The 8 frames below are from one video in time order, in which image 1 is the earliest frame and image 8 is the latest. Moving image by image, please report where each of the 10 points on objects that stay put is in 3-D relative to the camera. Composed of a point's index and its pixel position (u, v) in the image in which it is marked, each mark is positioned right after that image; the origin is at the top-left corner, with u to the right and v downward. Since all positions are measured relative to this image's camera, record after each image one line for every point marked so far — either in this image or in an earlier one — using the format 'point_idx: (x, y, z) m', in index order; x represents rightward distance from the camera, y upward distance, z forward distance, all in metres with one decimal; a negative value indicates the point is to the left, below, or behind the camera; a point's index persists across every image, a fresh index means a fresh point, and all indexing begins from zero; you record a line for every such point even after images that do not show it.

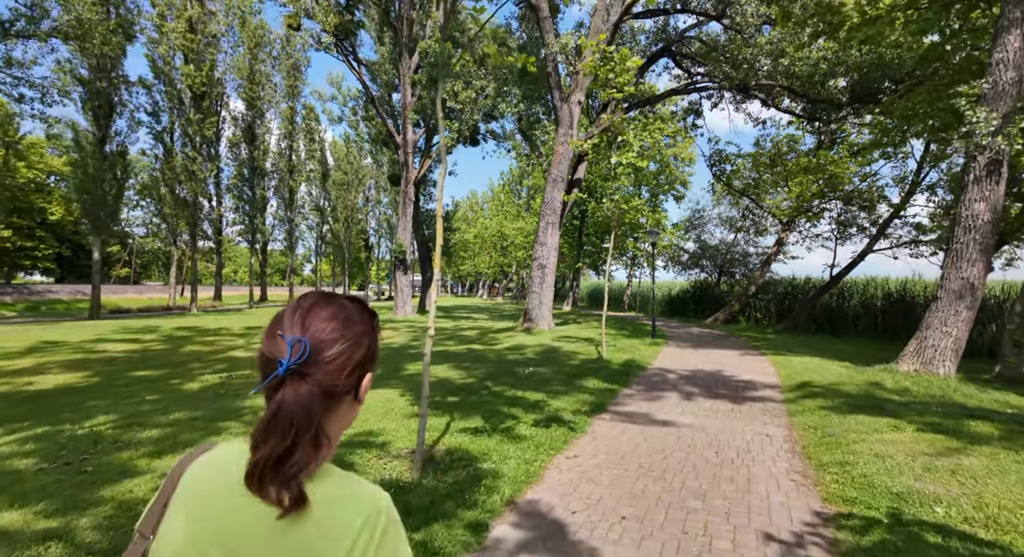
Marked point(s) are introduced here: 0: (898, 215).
0: (+14.4, +2.4, +18.0) m
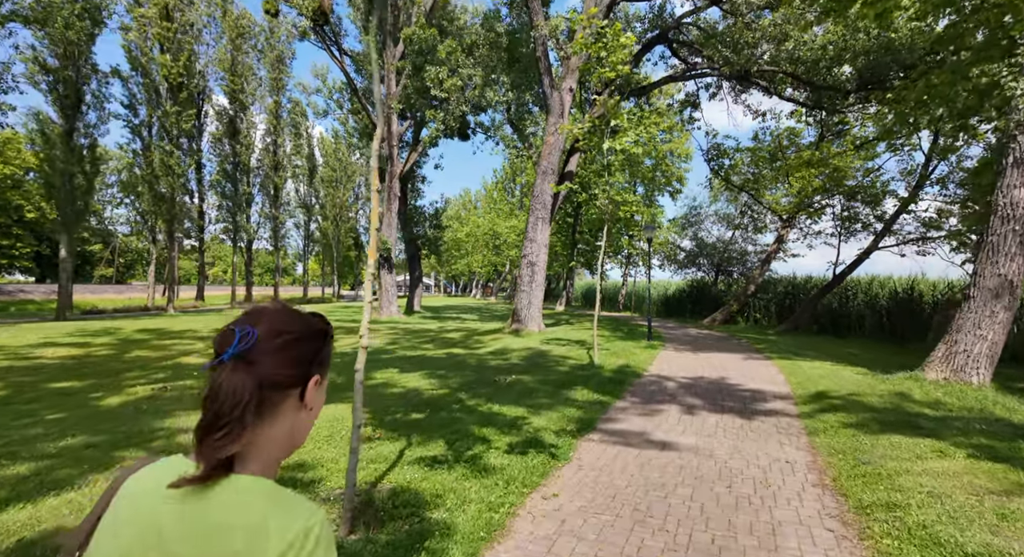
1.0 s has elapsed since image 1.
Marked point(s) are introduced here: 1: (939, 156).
0: (+14.0, +2.4, +17.1) m
1: (+15.0, +4.3, +16.9) m
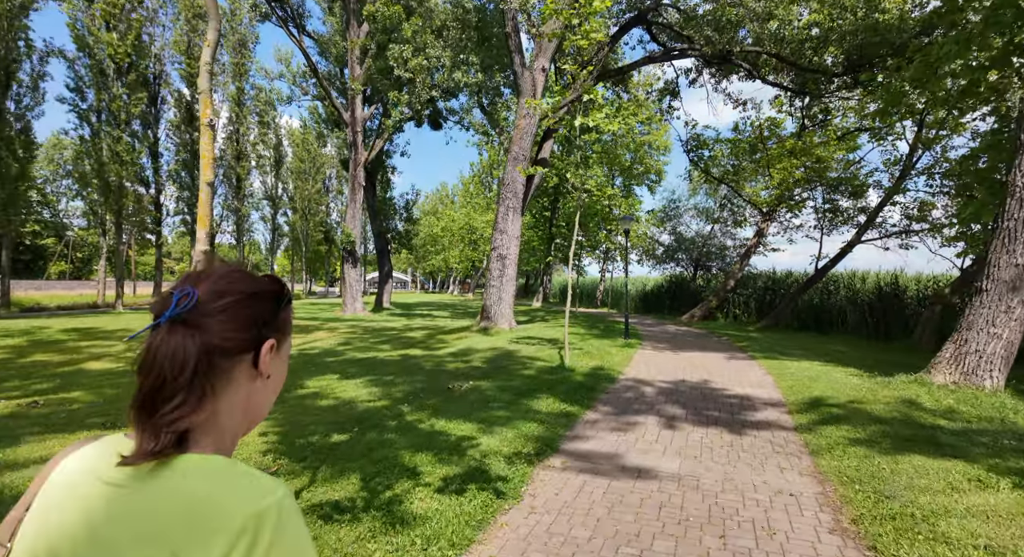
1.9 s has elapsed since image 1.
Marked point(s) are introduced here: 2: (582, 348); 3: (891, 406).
0: (+13.0, +2.6, +16.6) m
1: (+13.9, +4.5, +16.3) m
2: (+1.7, -1.7, +11.5) m
3: (+4.7, -1.6, +6.0) m
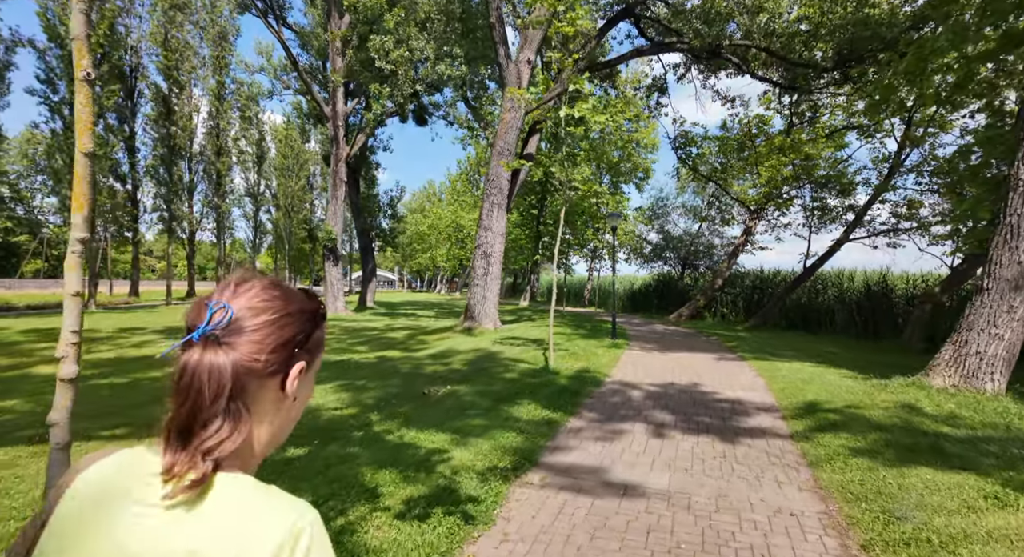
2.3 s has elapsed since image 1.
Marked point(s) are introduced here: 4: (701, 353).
0: (+12.5, +2.7, +16.4) m
1: (+13.4, +4.5, +16.2) m
2: (+1.3, -1.6, +11.1) m
3: (+4.5, -1.6, +5.7) m
4: (+4.5, -1.8, +11.6) m
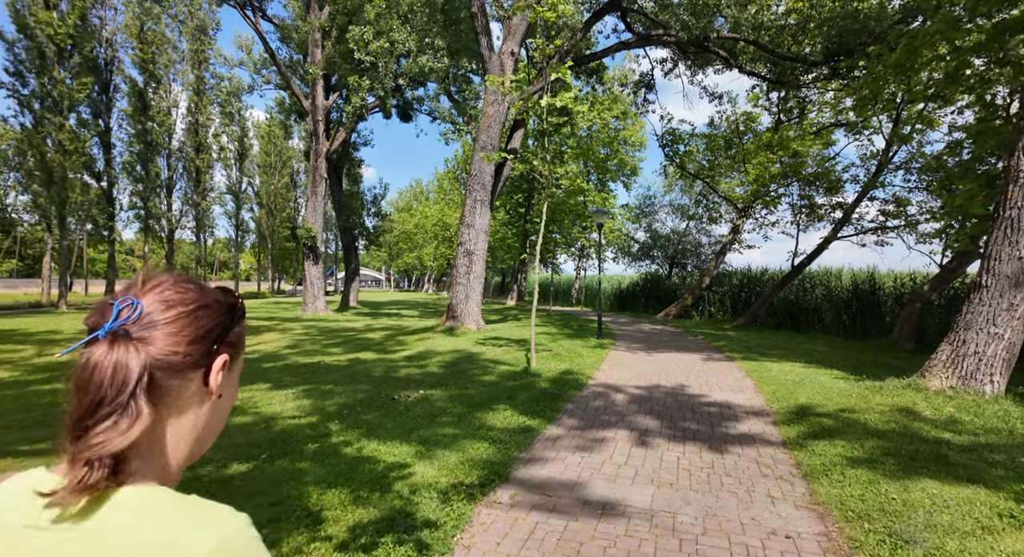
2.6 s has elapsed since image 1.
0: (+11.9, +2.7, +16.3) m
1: (+12.9, +4.6, +16.1) m
2: (+0.9, -1.6, +10.7) m
3: (+4.2, -1.5, +5.4) m
4: (+4.1, -1.7, +11.3) m
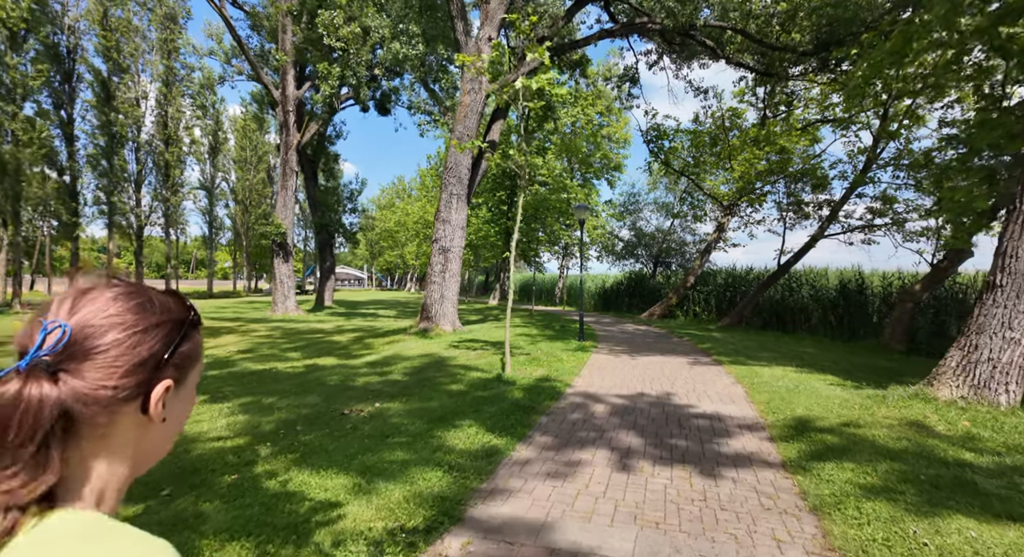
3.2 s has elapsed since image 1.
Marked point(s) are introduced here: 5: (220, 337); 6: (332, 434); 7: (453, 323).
0: (+11.2, +2.8, +15.9) m
1: (+12.2, +4.6, +15.8) m
2: (+0.3, -1.6, +10.1) m
3: (+3.8, -1.5, +4.8) m
4: (+3.6, -1.7, +10.7) m
5: (-7.6, -1.5, +12.7) m
6: (-1.8, -1.5, +4.8) m
7: (-1.7, -1.3, +13.7) m
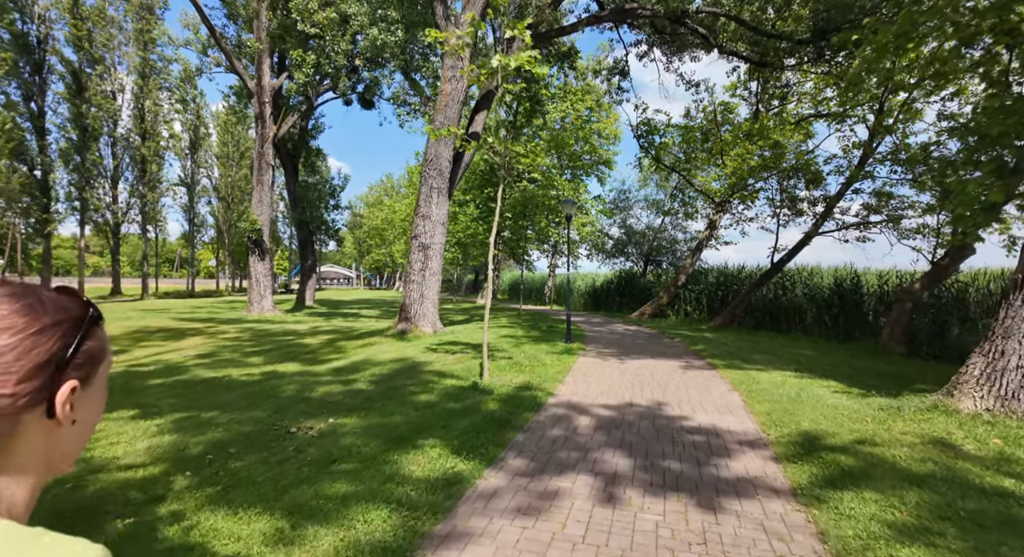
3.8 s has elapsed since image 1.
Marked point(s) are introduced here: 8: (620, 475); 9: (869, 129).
0: (+10.8, +2.8, +15.4) m
1: (+11.8, +4.7, +15.3) m
2: (0.0, -1.5, +9.4) m
3: (+3.6, -1.5, +4.2) m
4: (+3.2, -1.7, +10.1) m
5: (-8.1, -1.5, +11.9) m
6: (-2.0, -1.5, +4.1) m
7: (-2.1, -1.2, +13.0) m
8: (+0.9, -1.7, +4.1) m
9: (+11.7, +4.9, +15.8) m
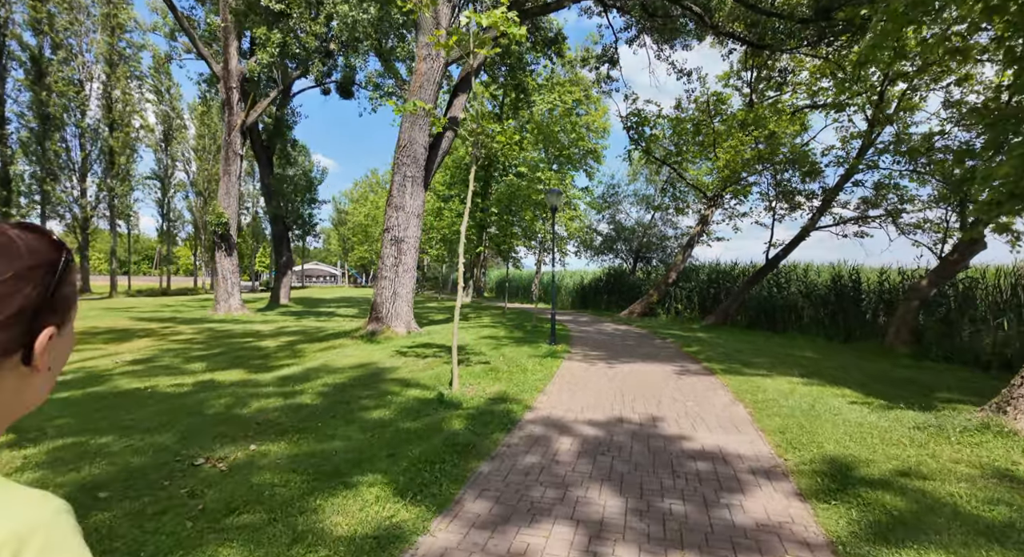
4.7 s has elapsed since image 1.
0: (+10.2, +2.9, +14.7) m
1: (+11.2, +4.7, +14.6) m
2: (-0.4, -1.5, +8.5) m
3: (+3.3, -1.4, +3.4) m
4: (+2.8, -1.6, +9.2) m
5: (-8.5, -1.4, +10.7) m
6: (-2.3, -1.5, +3.1) m
7: (-2.6, -1.1, +12.0) m
8: (+0.6, -1.6, +3.2) m
9: (+11.2, +5.0, +15.1) m
